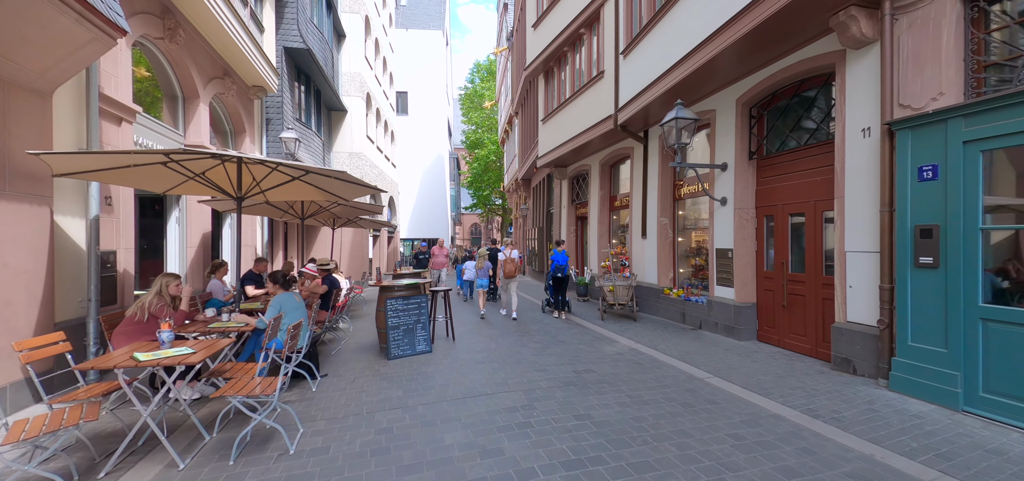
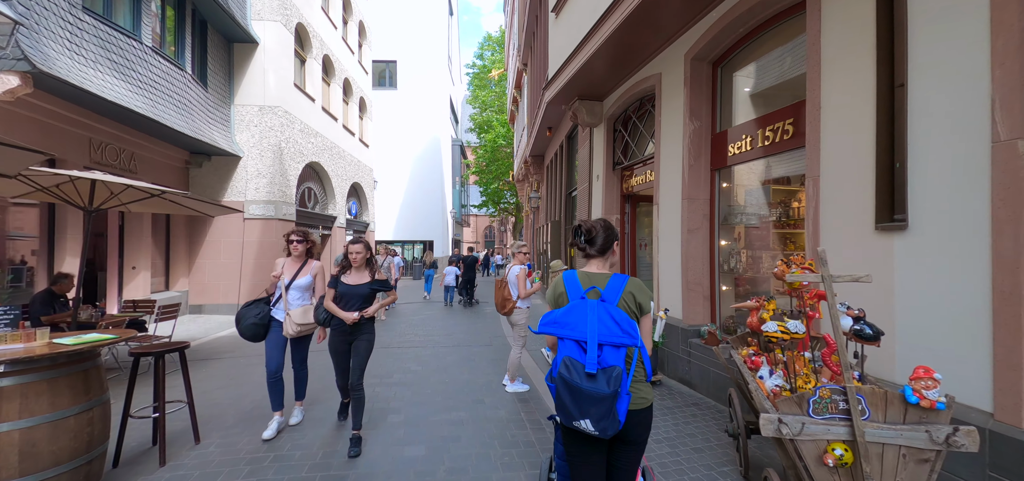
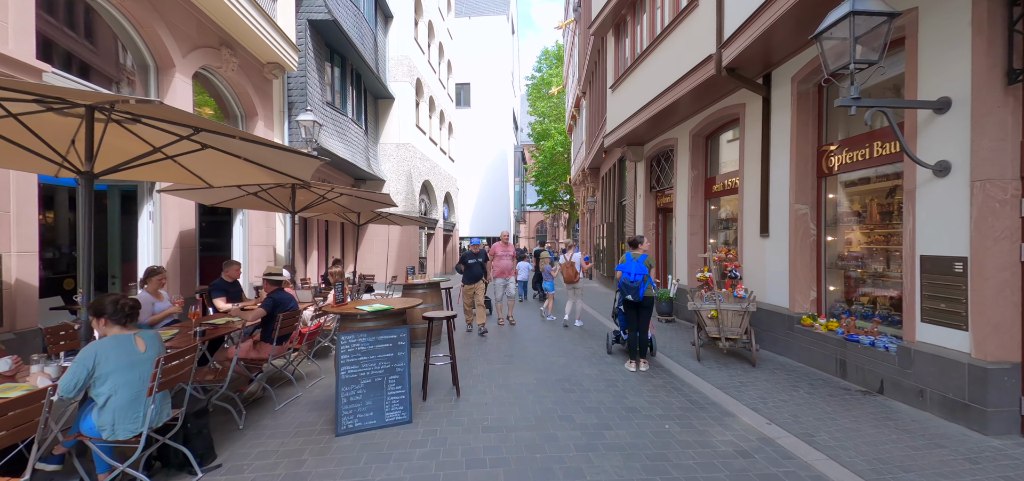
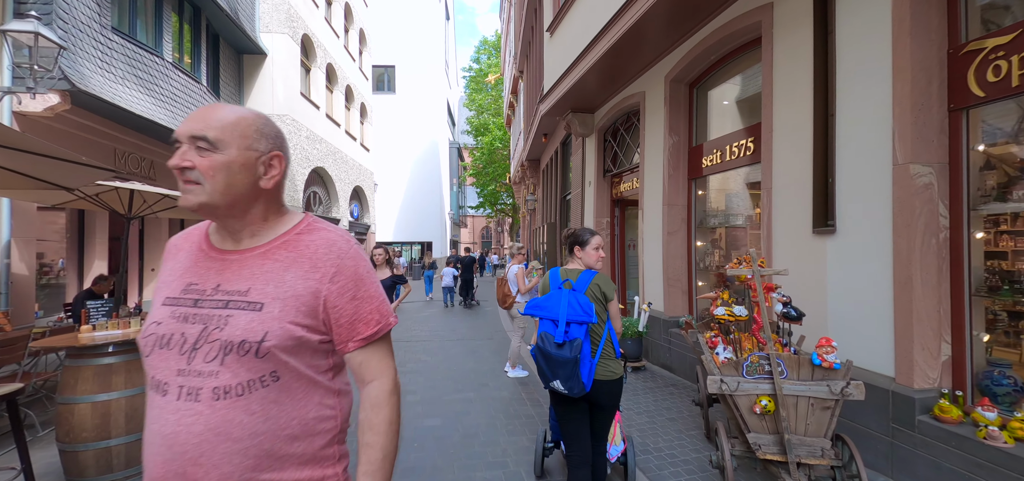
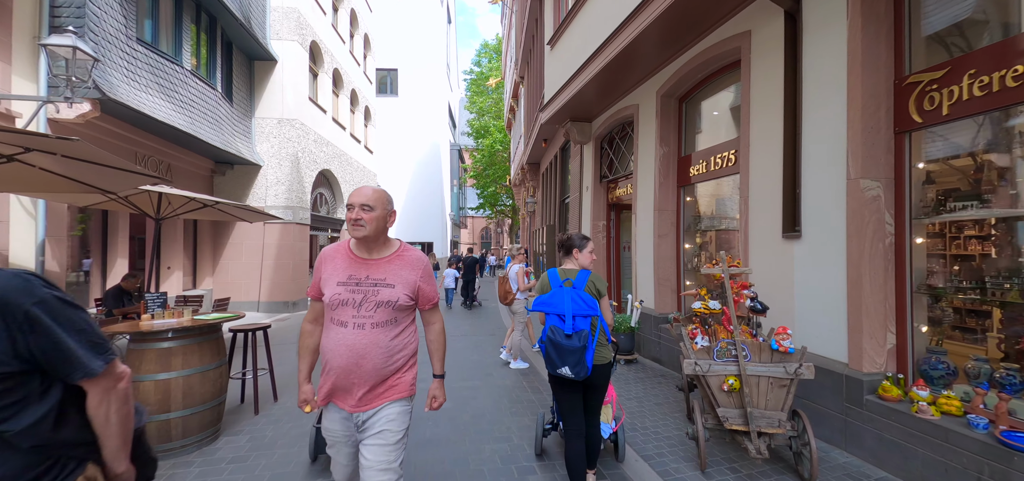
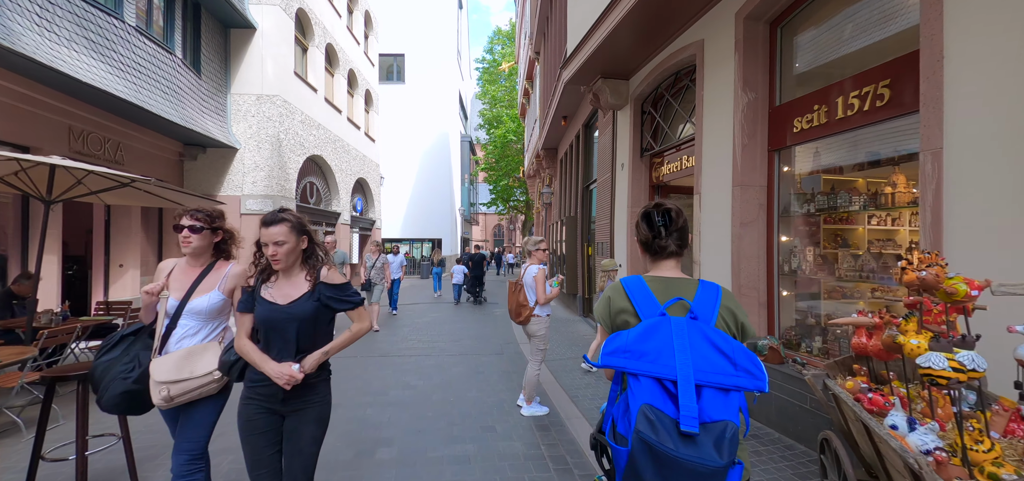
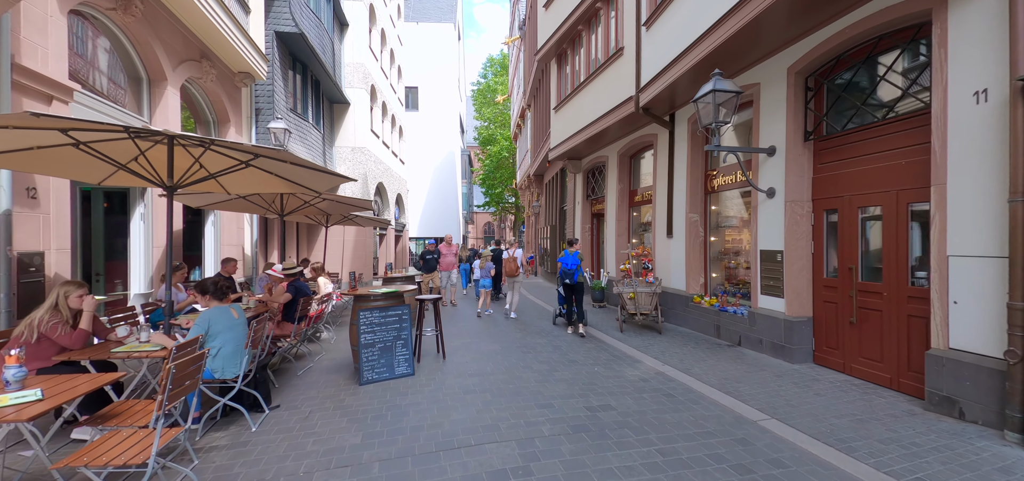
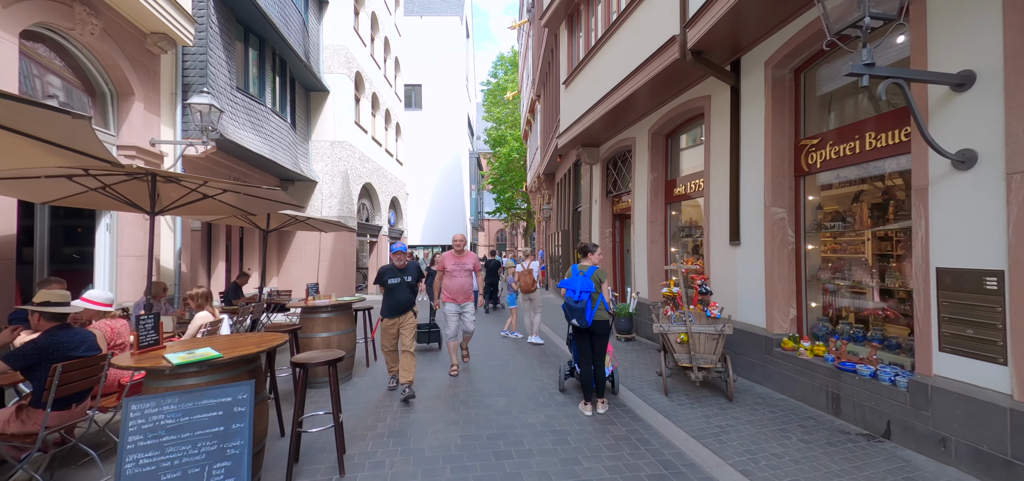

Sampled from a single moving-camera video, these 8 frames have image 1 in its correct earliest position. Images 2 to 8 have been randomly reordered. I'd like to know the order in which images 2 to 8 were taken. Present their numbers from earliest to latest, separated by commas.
7, 3, 8, 5, 4, 2, 6
